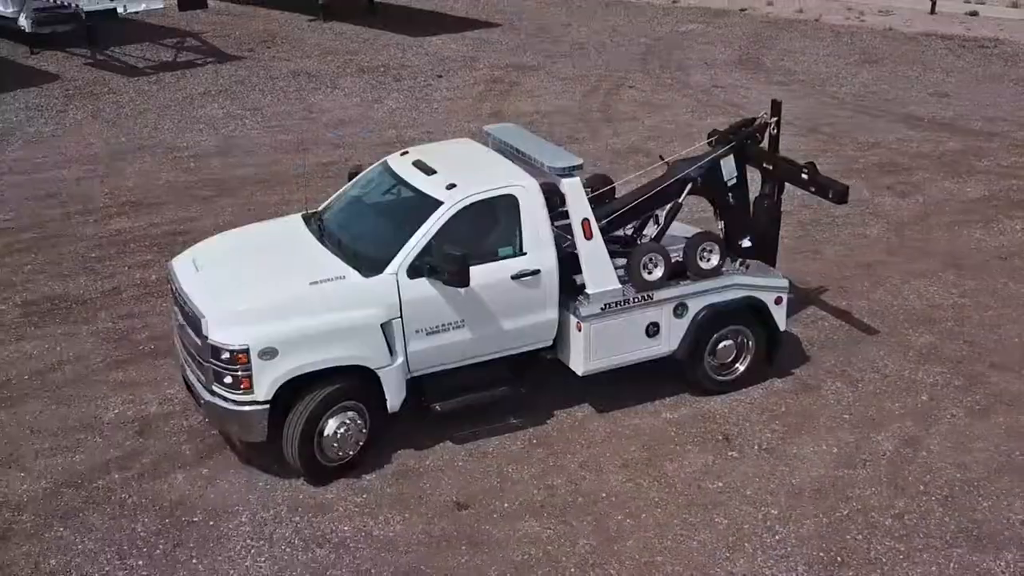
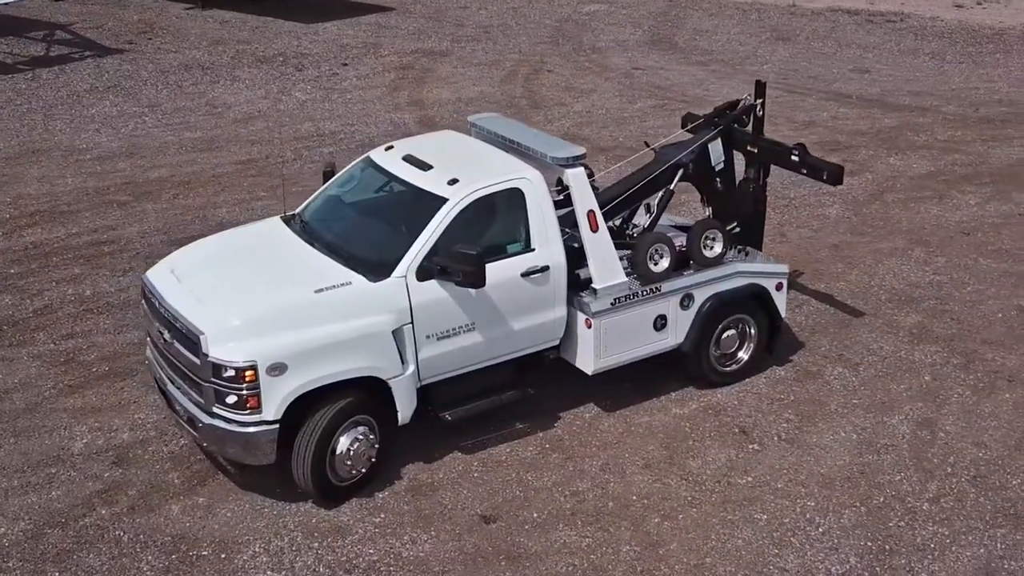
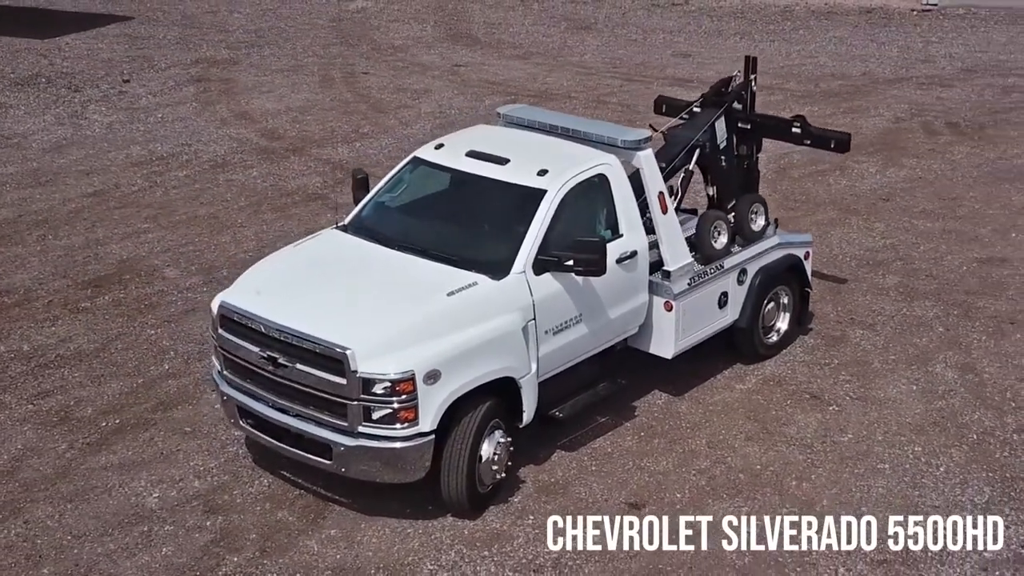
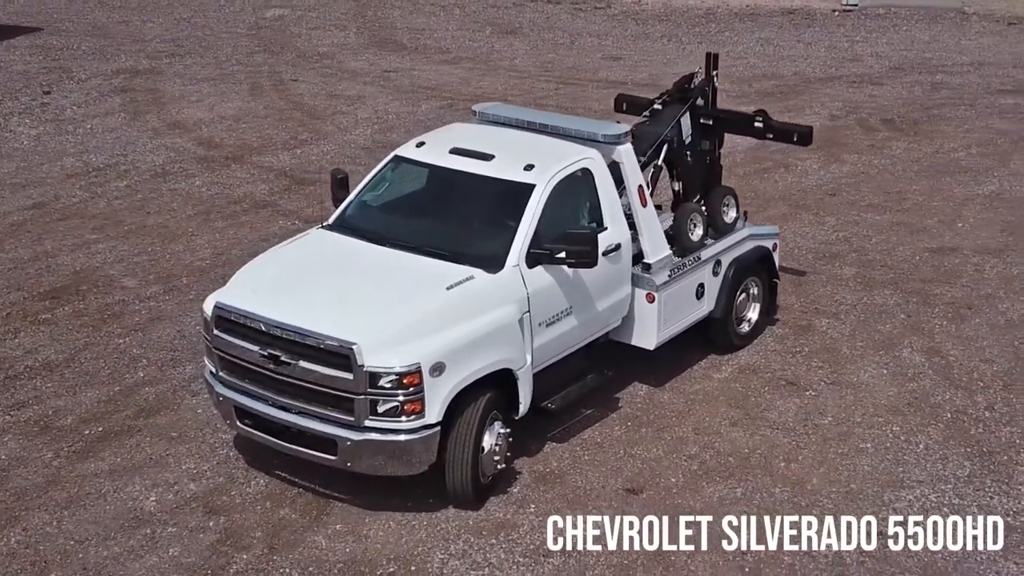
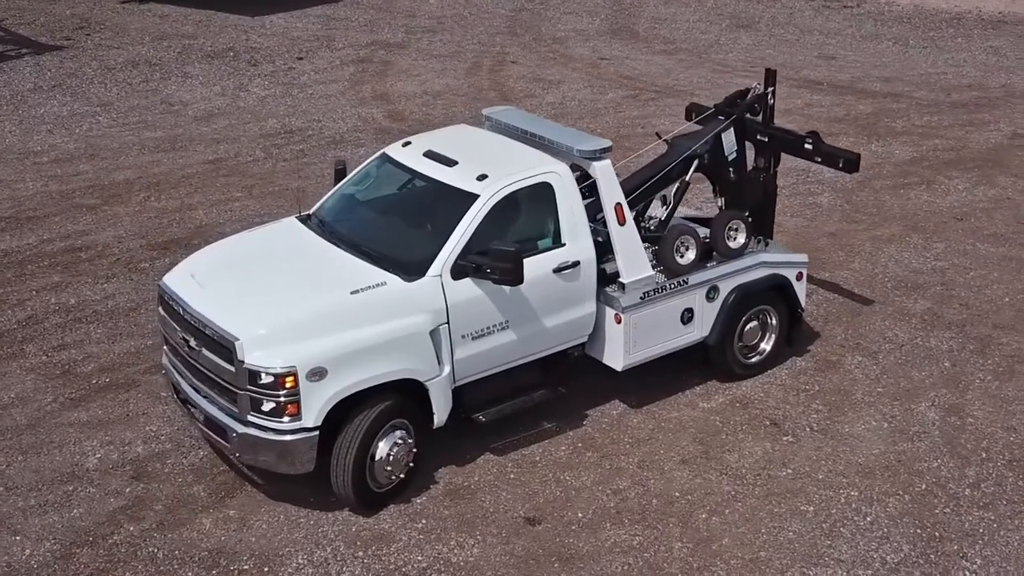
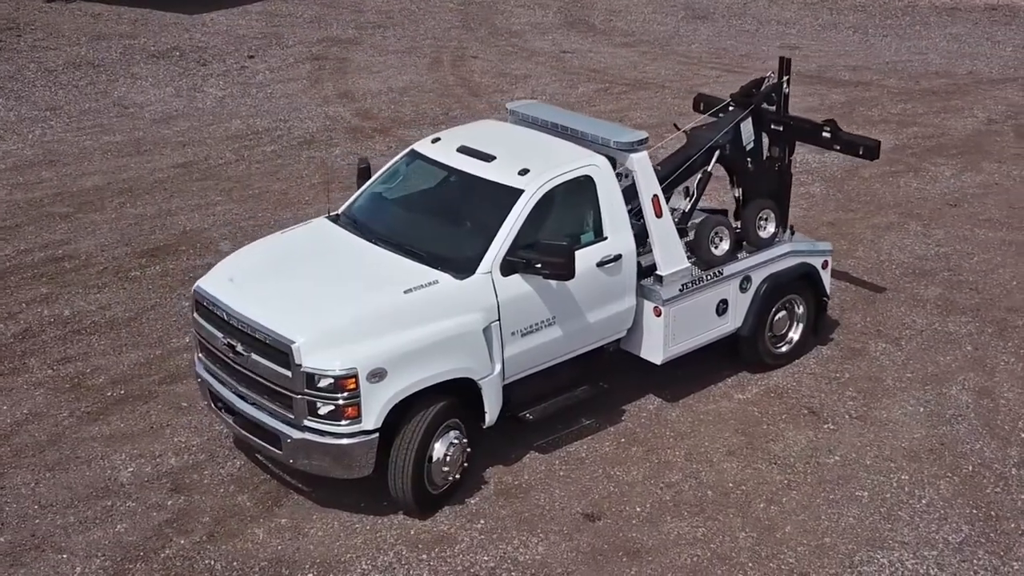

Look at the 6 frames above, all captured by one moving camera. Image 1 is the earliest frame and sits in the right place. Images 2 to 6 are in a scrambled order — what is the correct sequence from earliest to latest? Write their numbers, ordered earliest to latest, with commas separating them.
2, 5, 6, 3, 4
